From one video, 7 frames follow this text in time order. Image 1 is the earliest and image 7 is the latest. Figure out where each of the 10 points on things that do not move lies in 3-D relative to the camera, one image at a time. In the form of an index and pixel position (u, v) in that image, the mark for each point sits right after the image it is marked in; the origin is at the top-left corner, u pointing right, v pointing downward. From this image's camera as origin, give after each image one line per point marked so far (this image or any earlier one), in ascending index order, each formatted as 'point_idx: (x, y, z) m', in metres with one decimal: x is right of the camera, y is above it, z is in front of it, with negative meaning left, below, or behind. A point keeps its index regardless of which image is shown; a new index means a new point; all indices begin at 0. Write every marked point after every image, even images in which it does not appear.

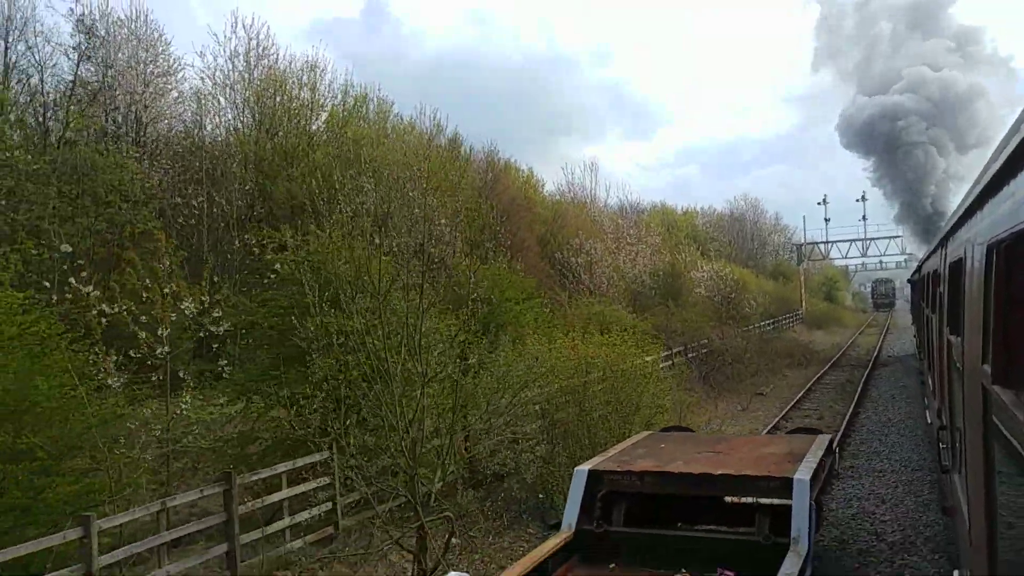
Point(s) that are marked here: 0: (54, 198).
0: (-7.4, +1.4, +14.9) m
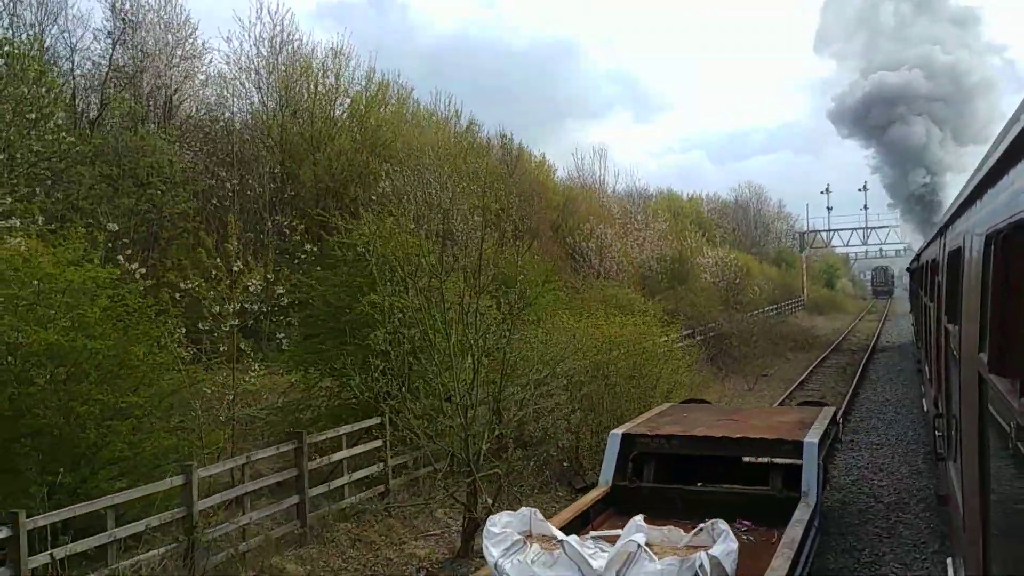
0: (-7.0, +1.8, +15.7) m
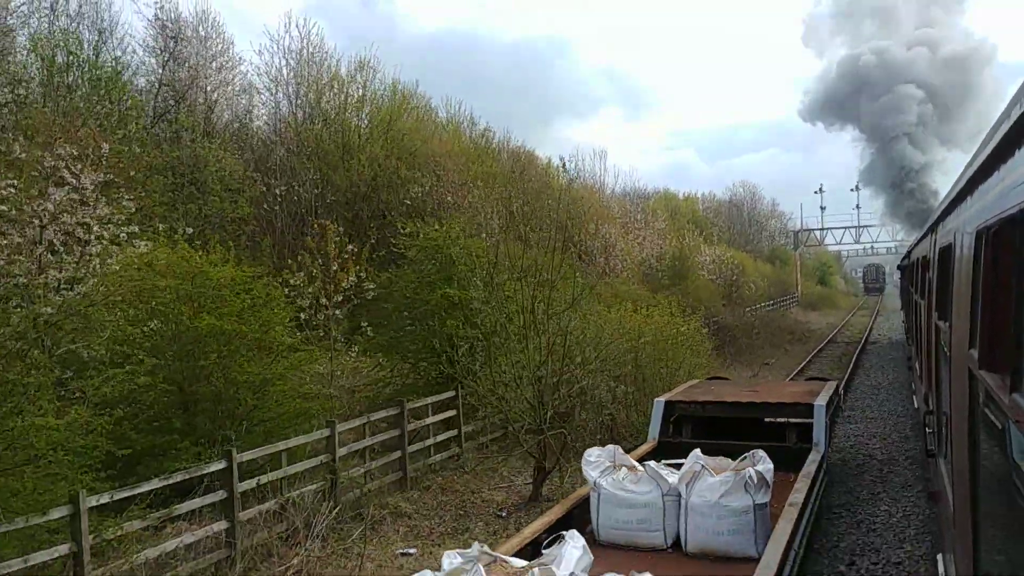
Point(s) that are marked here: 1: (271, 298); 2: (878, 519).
0: (-6.5, +1.9, +17.3) m
1: (-2.4, -0.1, +9.1) m
2: (+3.1, -1.9, +7.8) m
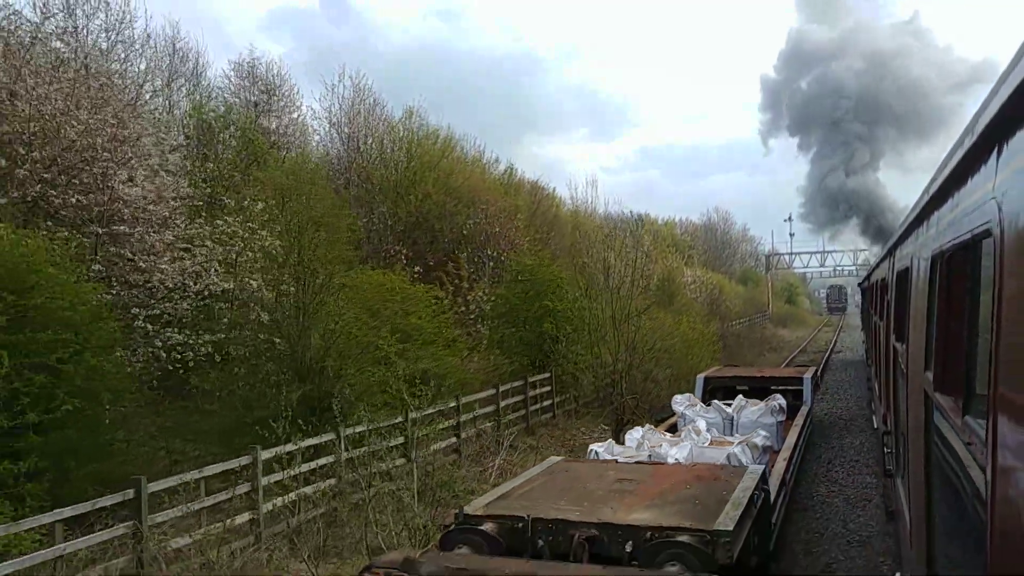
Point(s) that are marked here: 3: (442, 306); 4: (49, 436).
0: (-5.4, +1.6, +21.7) m
1: (-1.1, -0.3, +13.6) m
2: (+4.5, -2.1, +12.5) m
3: (-1.1, -0.3, +14.0) m
4: (-3.8, -1.2, +7.5) m
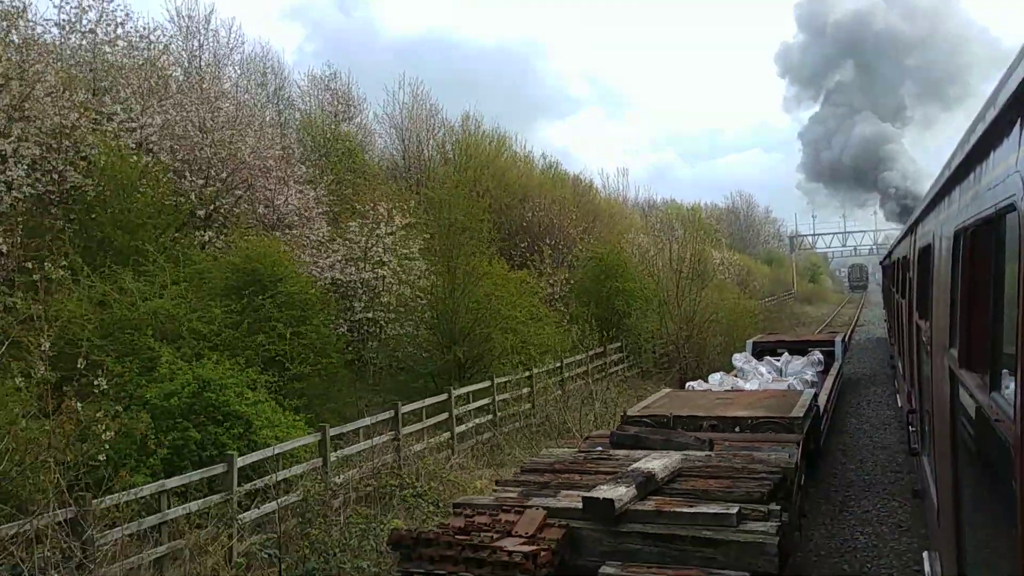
0: (-3.8, +1.9, +24.8) m
1: (+0.4, 0.0, +16.6) m
2: (+6.0, -1.8, +15.4) m
3: (+0.4, 0.0, +17.0) m
4: (-2.4, -1.1, +10.5) m
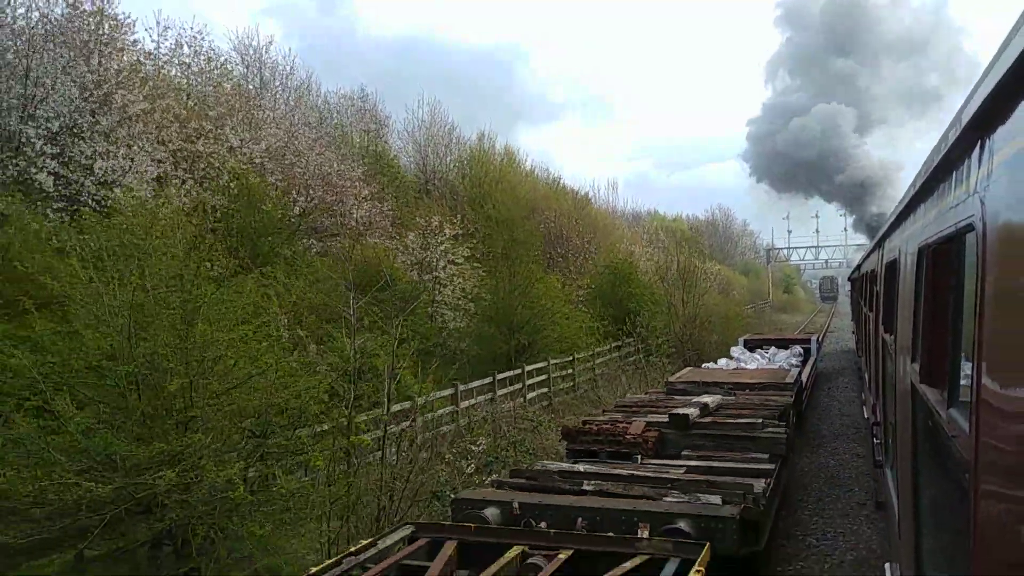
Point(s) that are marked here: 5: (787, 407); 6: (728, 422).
0: (-3.3, +1.9, +28.0) m
1: (+1.1, -0.1, +19.9) m
2: (+6.7, -1.9, +18.9) m
3: (+1.1, -0.1, +20.4) m
4: (-1.5, -1.1, +13.8) m
5: (+2.7, -1.2, +9.2) m
6: (+1.9, -1.2, +8.3) m
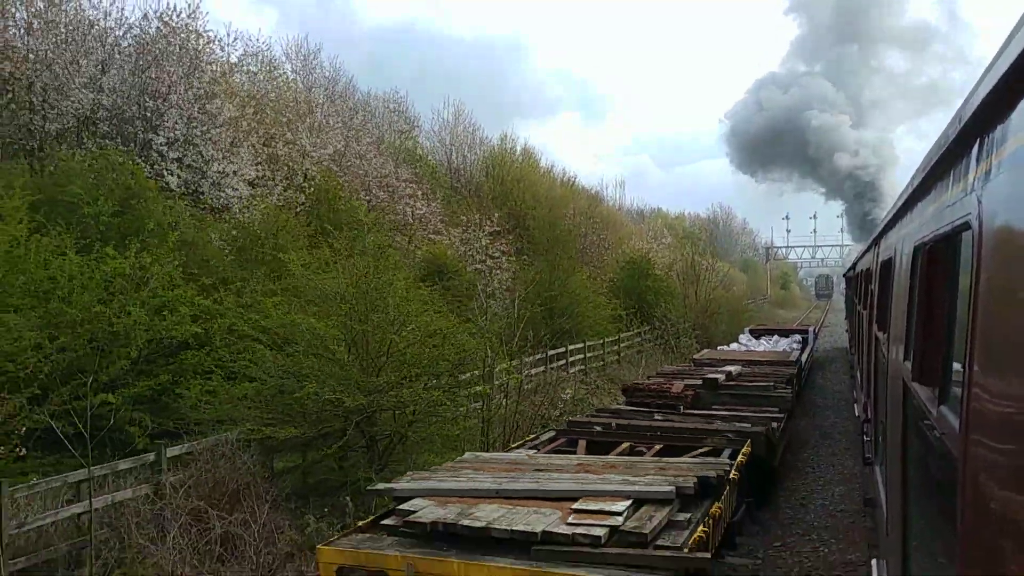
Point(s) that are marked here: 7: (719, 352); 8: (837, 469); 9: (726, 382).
0: (-2.5, +2.2, +30.5) m
1: (+1.9, +0.1, +22.4) m
2: (+7.5, -1.9, +21.4) m
3: (+1.9, +0.1, +22.9) m
4: (-0.7, -0.9, +16.3) m
5: (+3.5, -1.1, +11.7) m
6: (+2.8, -1.1, +10.8) m
7: (+3.4, -1.1, +15.2) m
8: (+3.4, -1.9, +9.8) m
9: (+2.6, -1.1, +11.2) m
